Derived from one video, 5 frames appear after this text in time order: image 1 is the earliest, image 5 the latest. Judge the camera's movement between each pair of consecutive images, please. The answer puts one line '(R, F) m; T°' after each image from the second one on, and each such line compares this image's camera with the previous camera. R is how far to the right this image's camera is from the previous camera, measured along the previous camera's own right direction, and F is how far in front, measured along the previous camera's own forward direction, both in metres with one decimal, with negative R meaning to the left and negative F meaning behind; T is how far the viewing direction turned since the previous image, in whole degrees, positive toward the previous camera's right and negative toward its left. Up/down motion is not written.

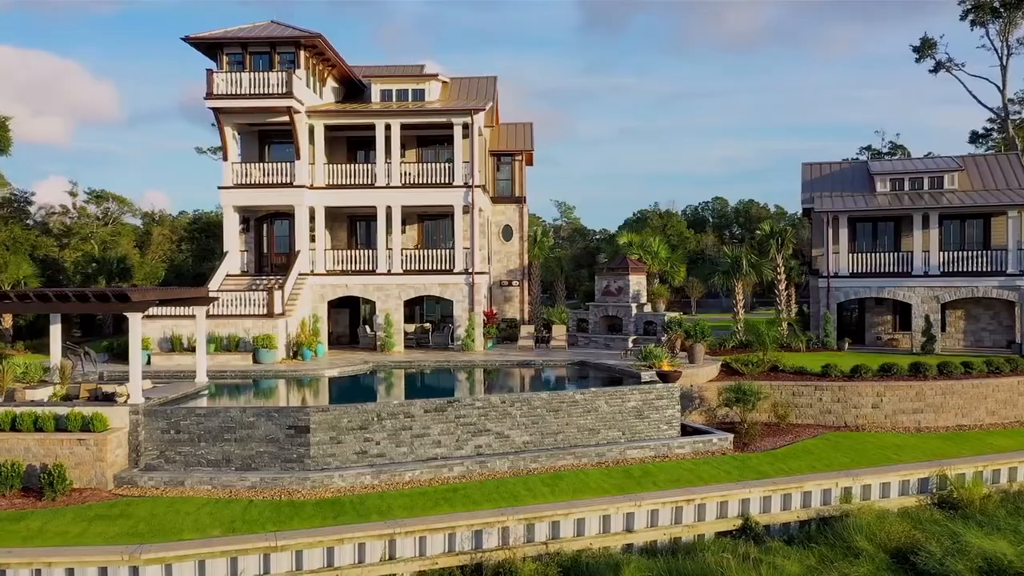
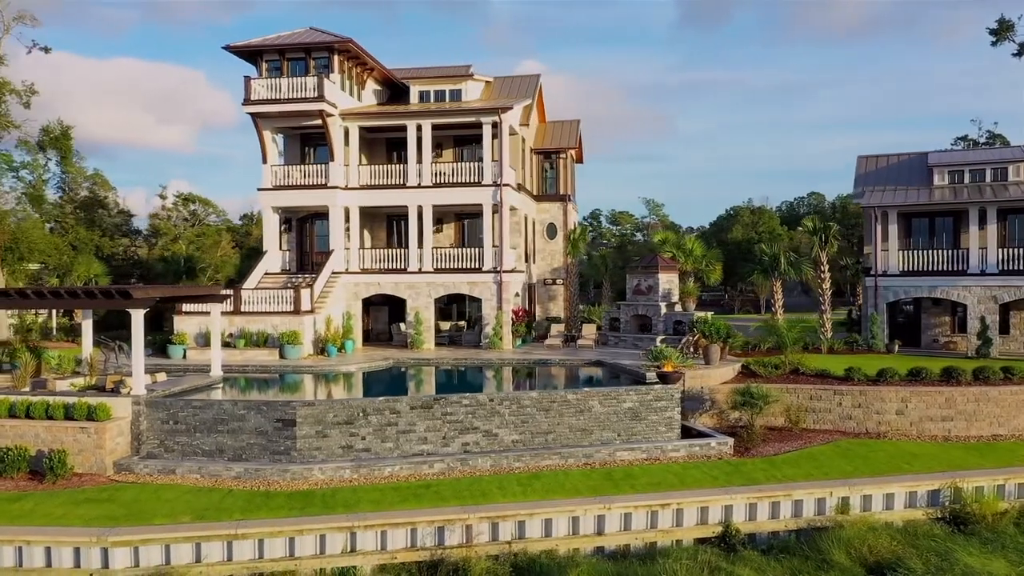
(+2.4, +0.2) m; -7°
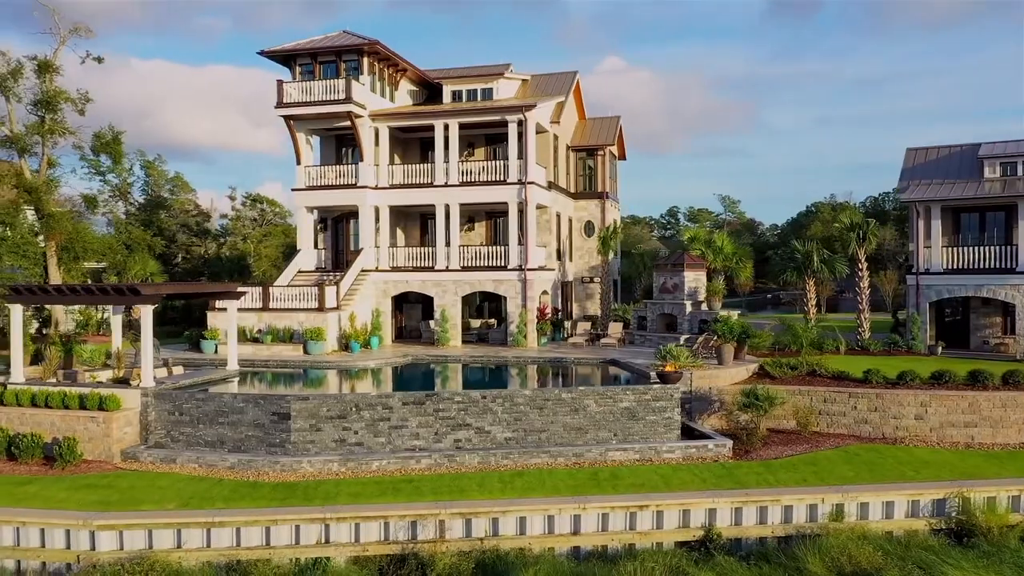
(+1.9, +0.1) m; -6°
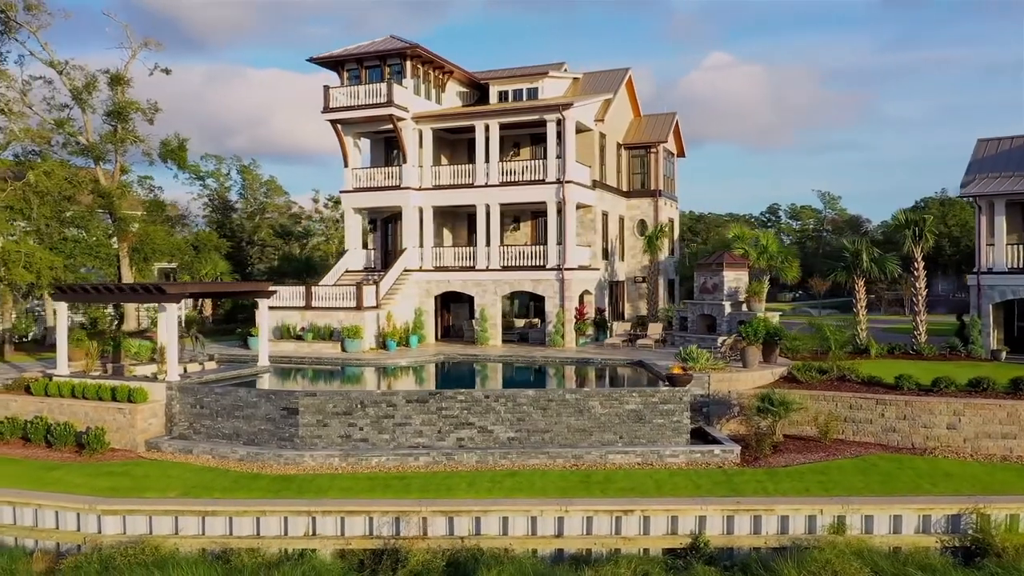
(+2.1, +0.2) m; -7°
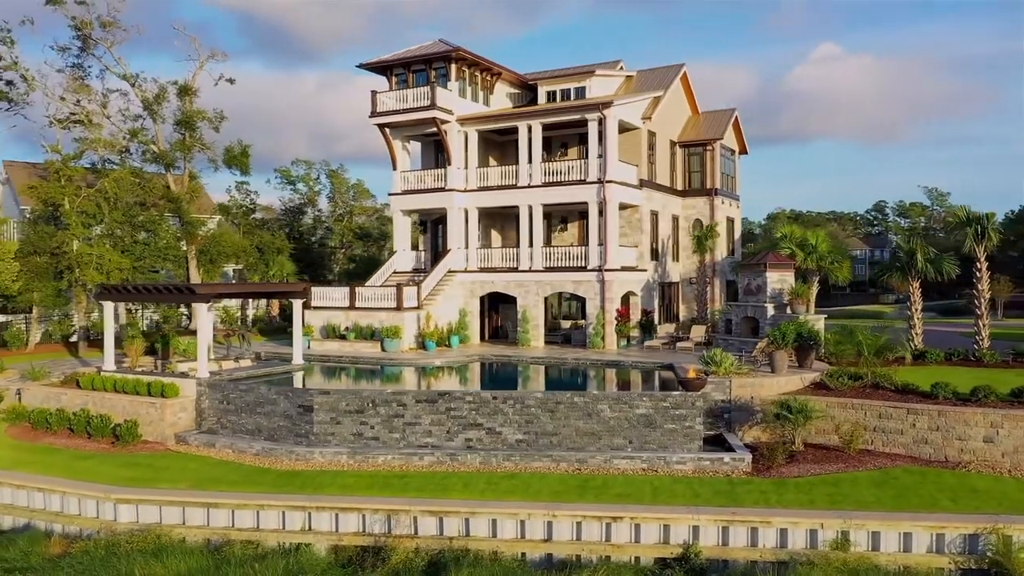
(+2.0, +0.2) m; -7°
